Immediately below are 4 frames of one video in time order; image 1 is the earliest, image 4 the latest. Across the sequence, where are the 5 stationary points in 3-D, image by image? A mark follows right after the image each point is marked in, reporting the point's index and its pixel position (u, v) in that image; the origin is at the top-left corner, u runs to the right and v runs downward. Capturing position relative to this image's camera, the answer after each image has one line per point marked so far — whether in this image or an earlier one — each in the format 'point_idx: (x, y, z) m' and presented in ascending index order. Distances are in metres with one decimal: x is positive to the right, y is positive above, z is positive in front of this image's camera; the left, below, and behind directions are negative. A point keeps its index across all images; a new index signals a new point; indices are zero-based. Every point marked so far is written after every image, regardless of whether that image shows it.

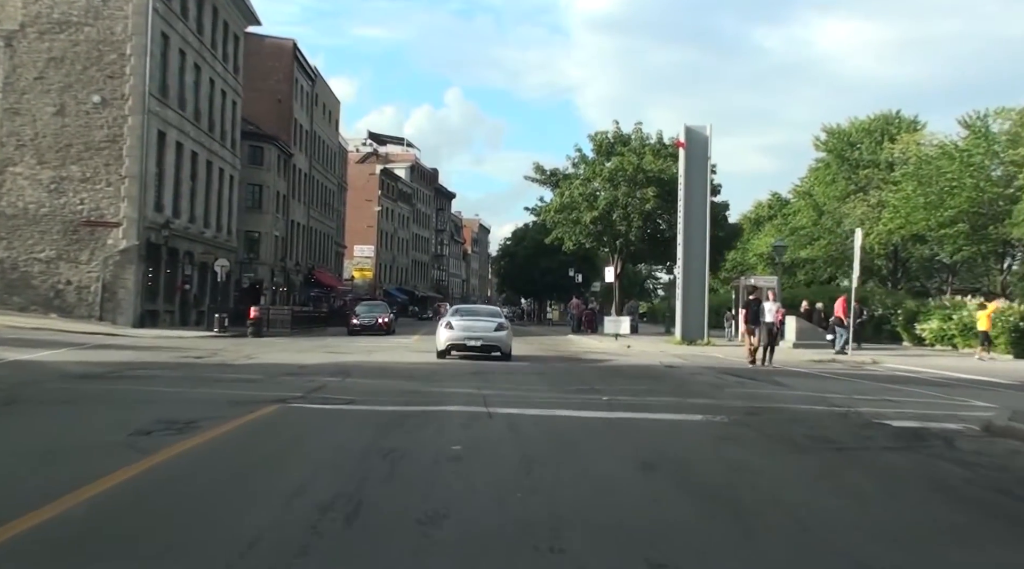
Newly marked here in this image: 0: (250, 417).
0: (-3.0, -1.5, +11.4) m
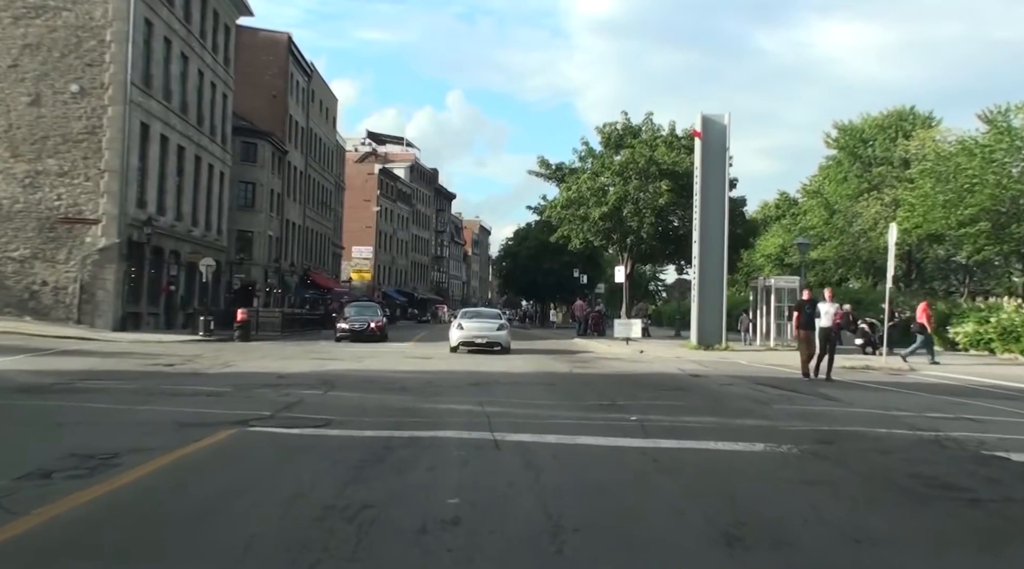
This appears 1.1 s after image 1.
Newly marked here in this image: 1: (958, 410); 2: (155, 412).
0: (-2.9, -1.5, +9.1) m
1: (+5.7, -1.6, +12.9) m
2: (-4.1, -1.5, +11.5) m
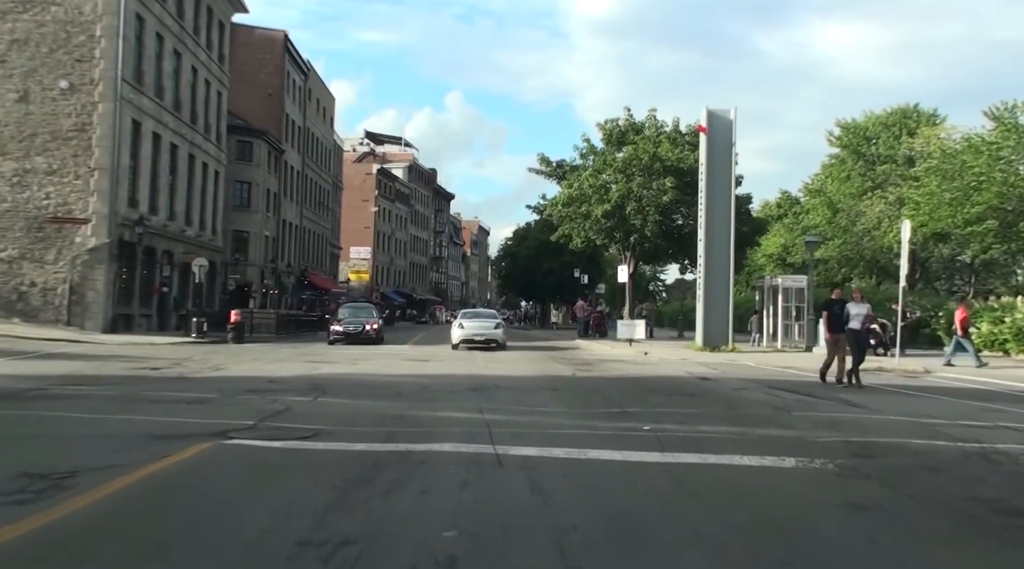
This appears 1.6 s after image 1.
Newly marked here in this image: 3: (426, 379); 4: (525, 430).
0: (-2.8, -1.5, +8.3) m
1: (+5.7, -1.6, +12.0) m
2: (-4.1, -1.5, +10.7) m
3: (-1.5, -1.6, +17.3) m
4: (+0.2, -1.5, +10.5) m
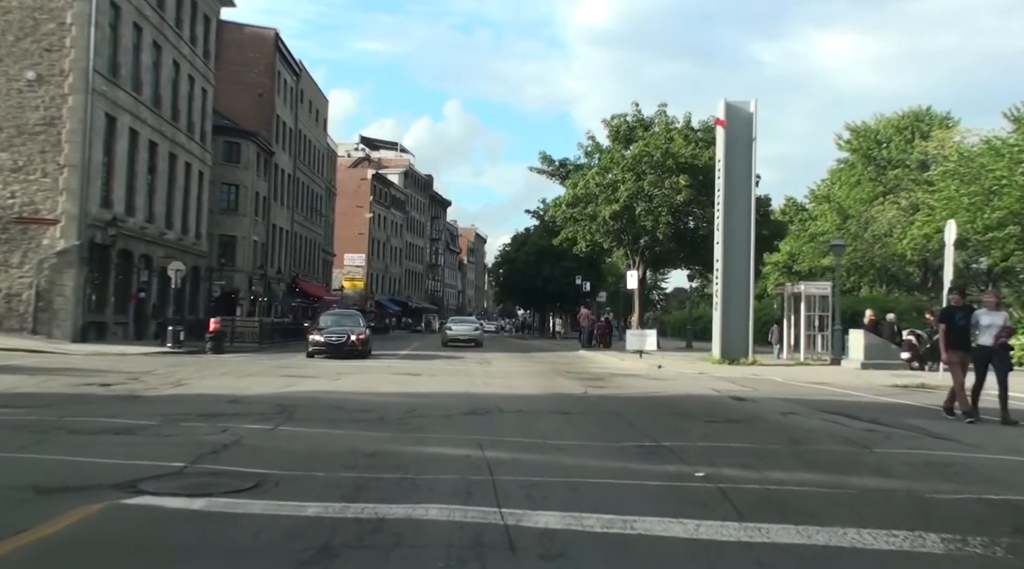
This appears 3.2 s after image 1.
0: (-2.8, -1.4, +5.7) m
1: (+5.8, -1.6, +9.5) m
2: (-4.0, -1.5, +8.1) m
3: (-1.4, -1.7, +14.7) m
4: (+0.3, -1.5, +8.0) m
